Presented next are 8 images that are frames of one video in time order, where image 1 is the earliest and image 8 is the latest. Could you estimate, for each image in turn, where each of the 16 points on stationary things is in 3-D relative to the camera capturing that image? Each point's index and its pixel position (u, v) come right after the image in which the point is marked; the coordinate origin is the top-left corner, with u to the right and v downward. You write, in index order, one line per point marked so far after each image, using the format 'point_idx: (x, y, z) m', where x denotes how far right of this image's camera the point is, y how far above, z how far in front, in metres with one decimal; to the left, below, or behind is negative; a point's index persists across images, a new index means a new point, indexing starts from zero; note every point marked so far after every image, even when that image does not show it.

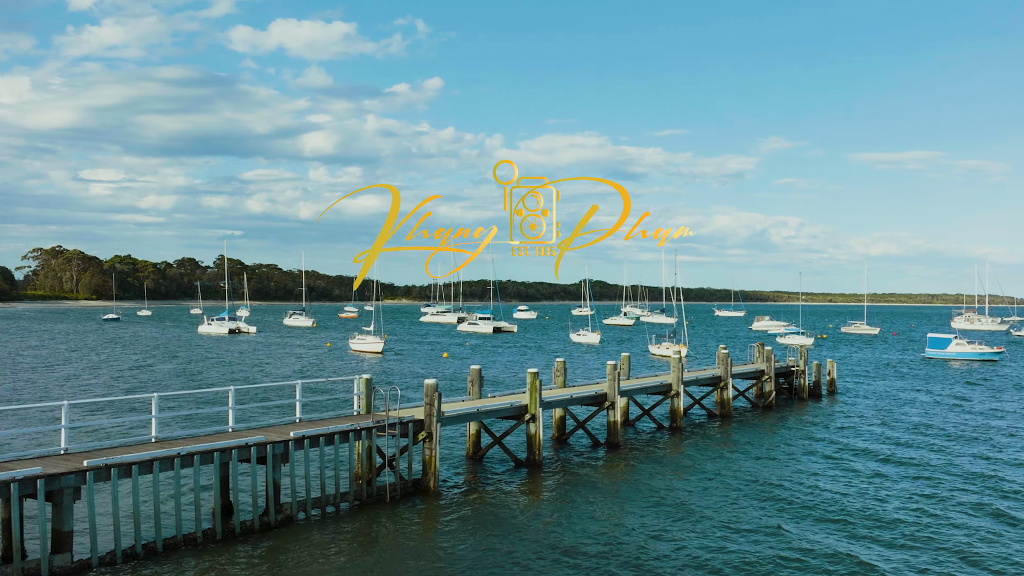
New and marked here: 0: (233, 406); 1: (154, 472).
0: (-6.8, -2.8, +18.1) m
1: (-7.1, -3.7, +14.9) m
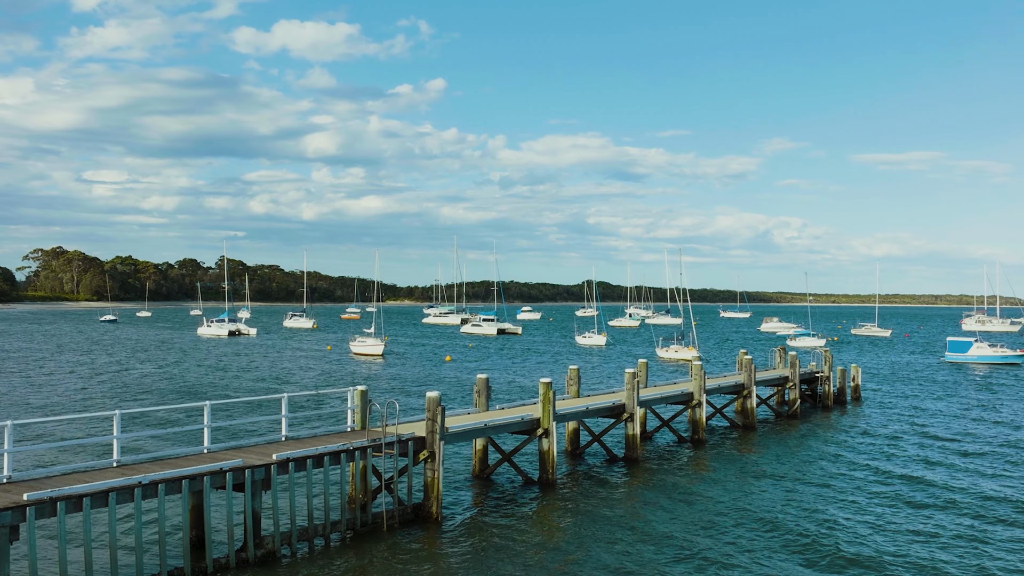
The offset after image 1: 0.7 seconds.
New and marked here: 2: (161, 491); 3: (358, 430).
0: (-6.5, -2.9, +16.0) m
1: (-6.8, -3.7, +12.7) m
2: (-6.3, -3.6, +13.4) m
3: (-3.8, -3.5, +18.5) m
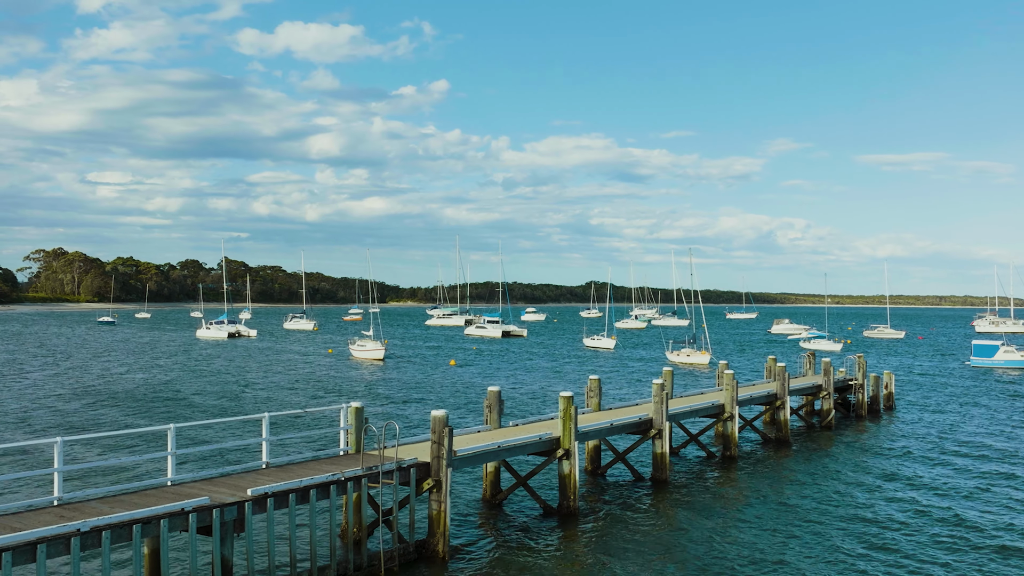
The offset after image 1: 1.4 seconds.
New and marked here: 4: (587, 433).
0: (-6.1, -2.9, +13.5) m
1: (-6.5, -3.7, +10.2) m
2: (-5.9, -3.7, +10.9) m
3: (-3.4, -3.6, +16.0) m
4: (+2.0, -3.8, +19.7) m
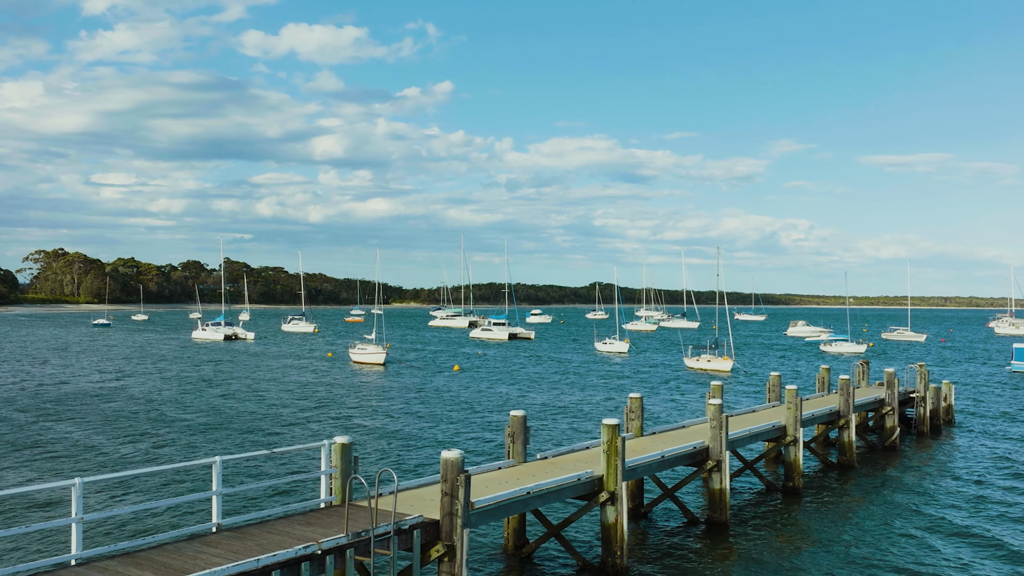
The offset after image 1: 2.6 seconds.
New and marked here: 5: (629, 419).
0: (-5.5, -2.9, +9.5) m
1: (-5.9, -3.7, +6.3) m
2: (-5.4, -3.6, +6.9) m
3: (-2.8, -3.5, +12.0) m
4: (+2.6, -3.8, +15.7) m
5: (+3.0, -3.4, +19.3) m
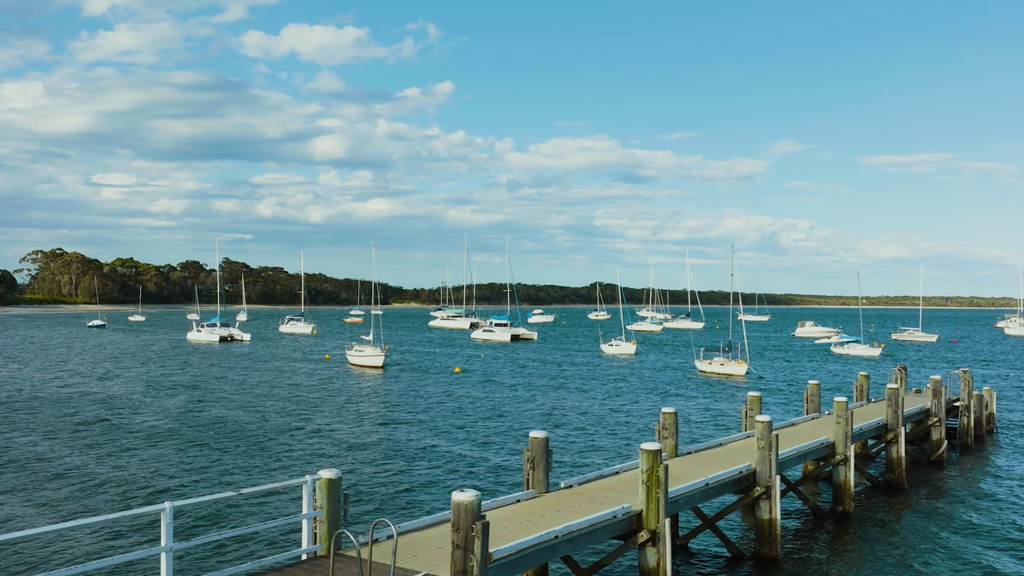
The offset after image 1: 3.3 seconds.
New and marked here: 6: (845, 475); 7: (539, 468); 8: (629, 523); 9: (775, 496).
0: (-5.2, -2.9, +7.2) m
1: (-5.6, -3.7, +3.9) m
2: (-5.0, -3.6, +4.6) m
3: (-2.5, -3.5, +9.6) m
4: (+2.9, -3.8, +13.3) m
5: (+3.4, -3.4, +16.9) m
6: (+8.4, -4.7, +18.9) m
7: (+0.5, -3.2, +13.5) m
8: (+1.9, -3.8, +12.1) m
9: (+5.4, -4.3, +15.4) m
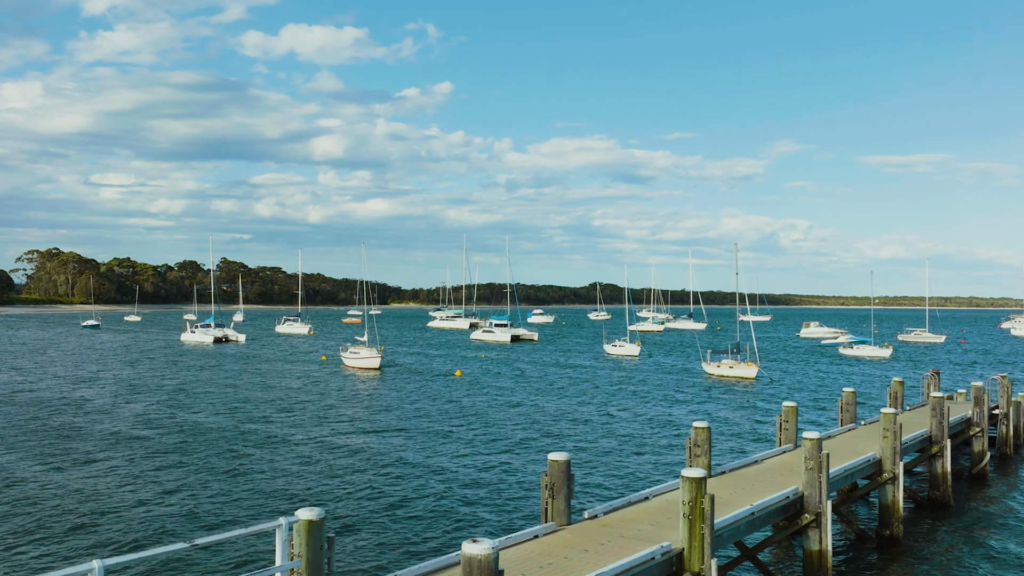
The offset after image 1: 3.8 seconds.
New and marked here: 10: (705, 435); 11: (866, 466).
0: (-4.9, -2.8, +5.2) m
1: (-5.3, -3.6, +2.0) m
2: (-4.8, -3.6, +2.6) m
3: (-2.2, -3.5, +7.7) m
4: (+3.2, -3.7, +11.4) m
5: (+3.6, -3.3, +15.0) m
6: (+8.6, -4.7, +17.0) m
7: (+0.7, -3.2, +11.5) m
8: (+2.1, -3.8, +10.2) m
9: (+5.7, -4.2, +13.5) m
10: (+3.8, -2.9, +14.7) m
11: (+7.8, -3.9, +16.5) m
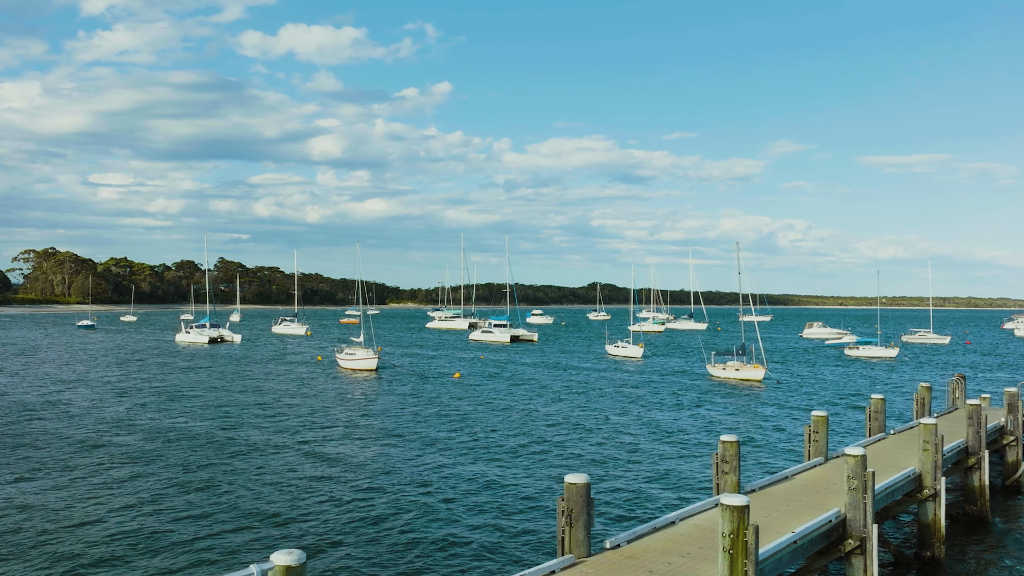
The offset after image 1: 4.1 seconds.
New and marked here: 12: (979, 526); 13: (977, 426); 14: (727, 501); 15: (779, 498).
0: (-4.8, -2.8, +3.8) m
1: (-5.1, -3.6, +0.6) m
2: (-4.6, -3.6, +1.2) m
3: (-2.0, -3.5, +6.3) m
4: (+3.3, -3.7, +10.0) m
5: (+3.8, -3.3, +13.6) m
6: (+8.8, -4.7, +15.6) m
7: (+0.9, -3.2, +10.1) m
8: (+2.3, -3.8, +8.8) m
9: (+5.8, -4.2, +12.1) m
10: (+3.9, -2.9, +13.3) m
11: (+7.9, -3.9, +15.1) m
12: (+11.6, -5.9, +18.8) m
13: (+11.8, -3.5, +19.0) m
14: (+2.6, -2.6, +9.0) m
15: (+4.8, -3.7, +13.6) m
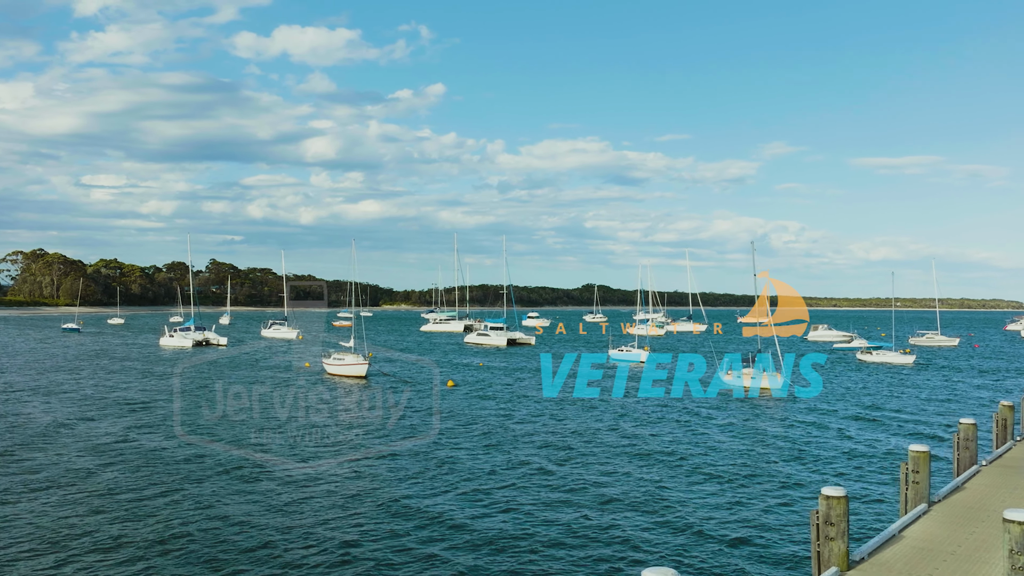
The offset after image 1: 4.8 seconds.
0: (-4.2, -2.8, +0.4) m
1: (-4.6, -3.6, -2.8) m
2: (-4.0, -3.6, -2.2) m
3: (-1.6, -3.5, +2.9) m
4: (+3.8, -3.8, +6.6) m
5: (+4.2, -3.4, +10.2) m
6: (+9.2, -4.7, +12.2) m
7: (+1.3, -3.2, +6.7) m
8: (+2.8, -3.8, +5.4) m
9: (+6.3, -4.3, +8.8) m
10: (+4.4, -2.9, +10.0) m
11: (+8.4, -3.9, +11.7) m
12: (+12.0, -6.0, +15.5) m
13: (+12.2, -3.6, +15.7) m
14: (+3.1, -2.6, +5.7) m
15: (+5.2, -3.8, +10.2) m
